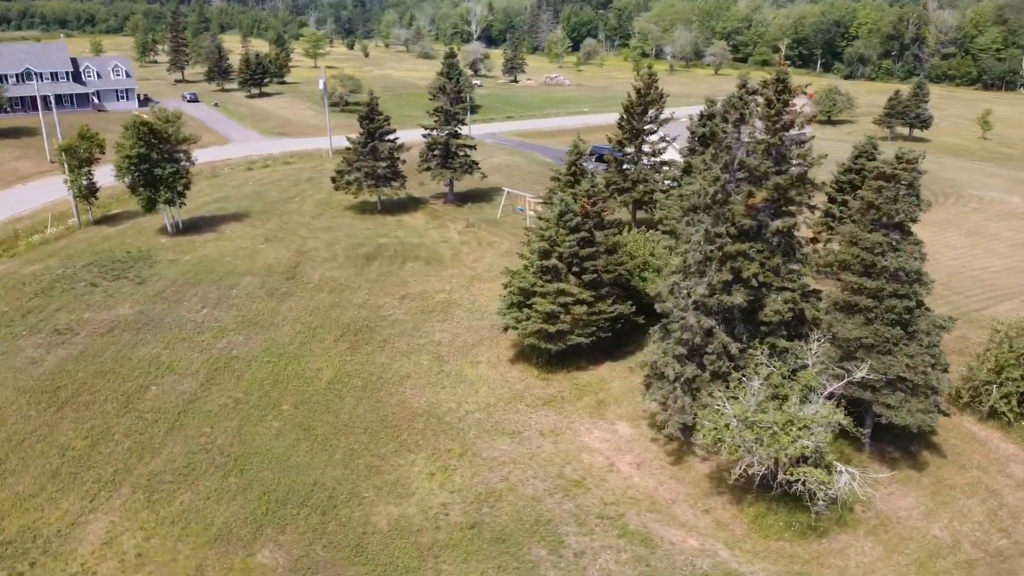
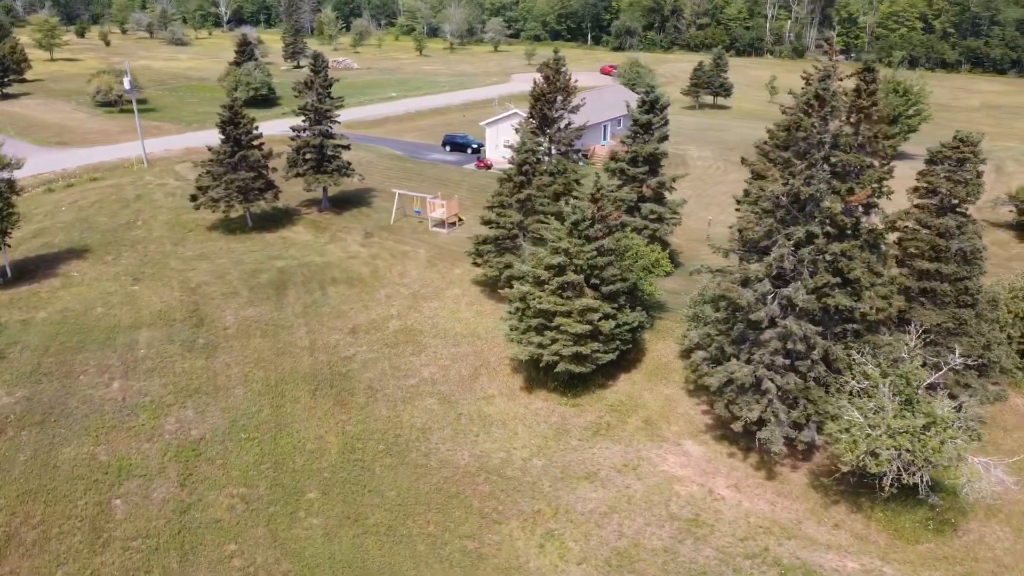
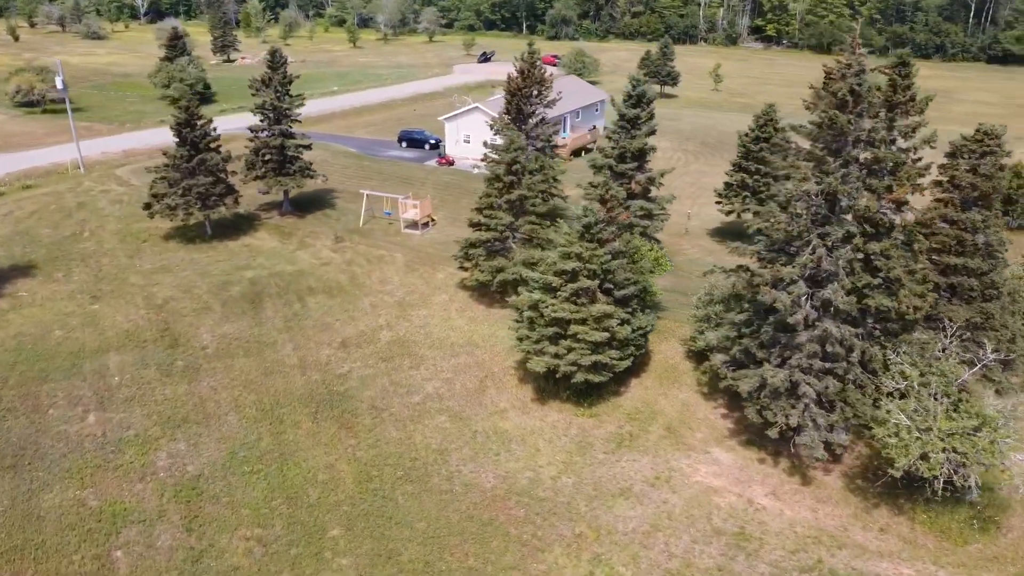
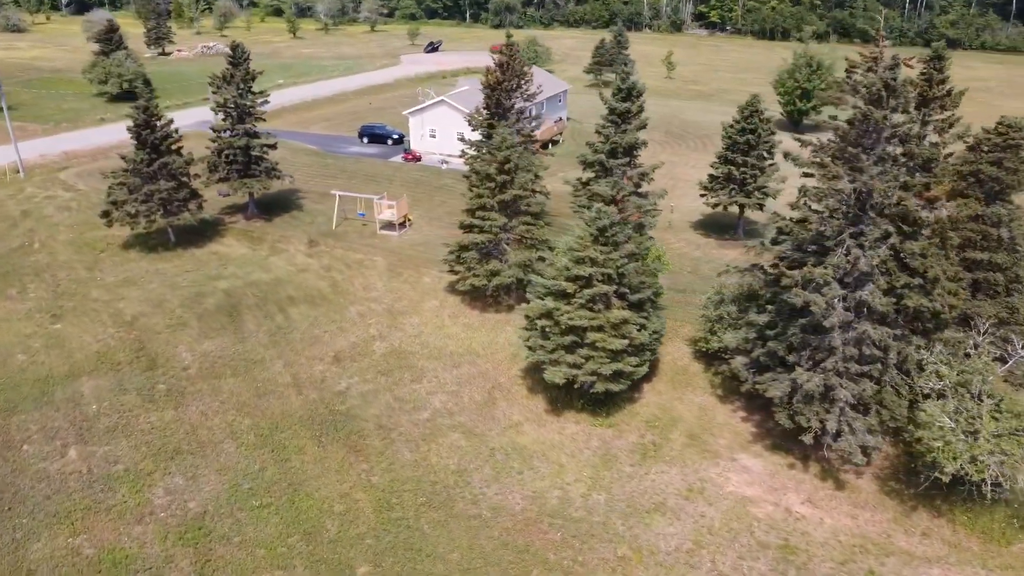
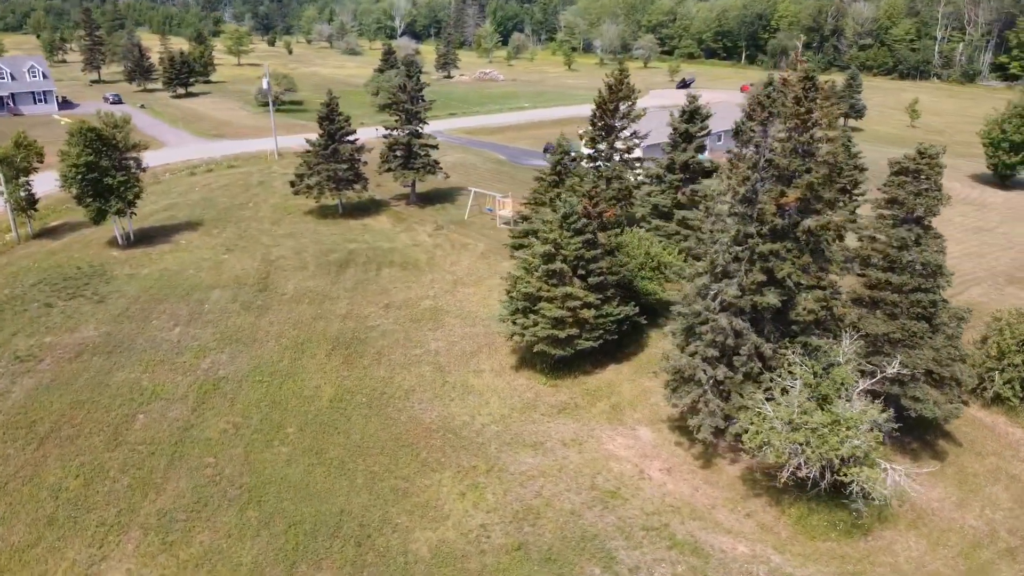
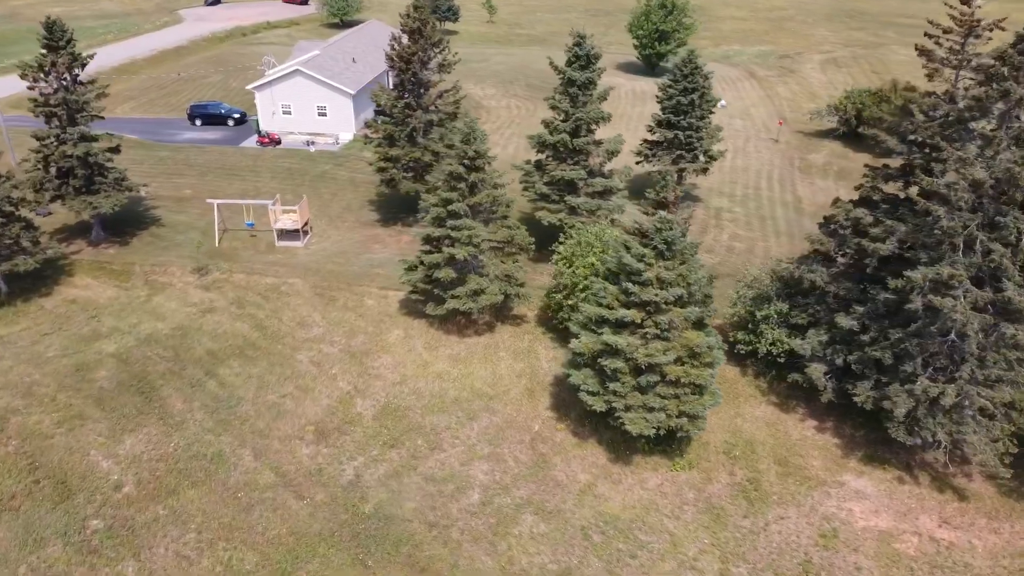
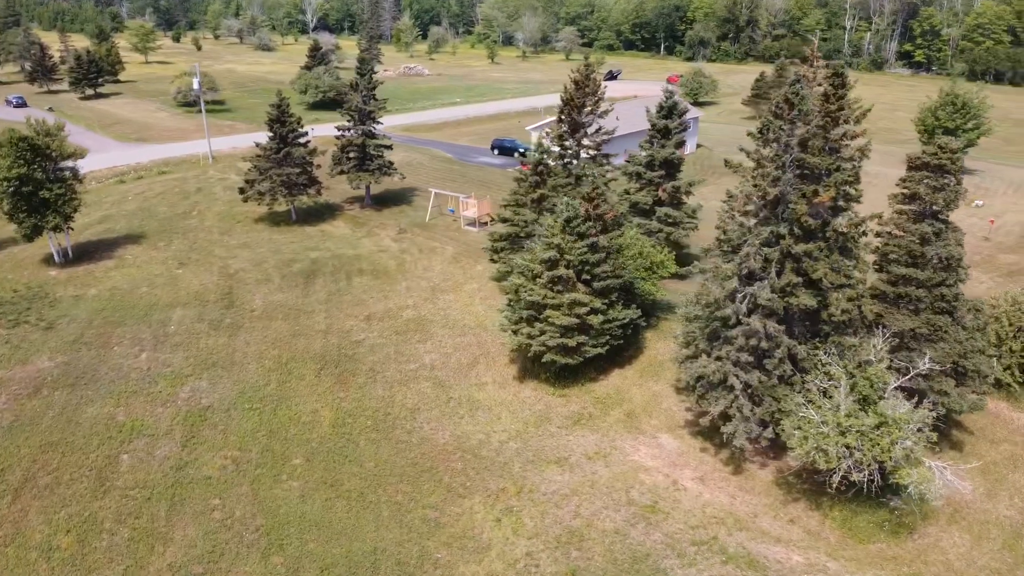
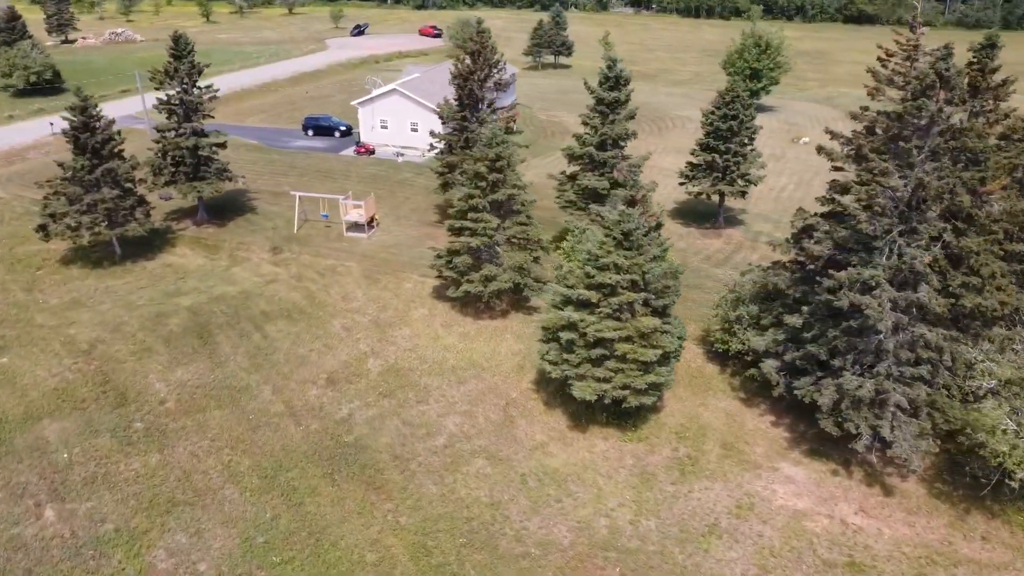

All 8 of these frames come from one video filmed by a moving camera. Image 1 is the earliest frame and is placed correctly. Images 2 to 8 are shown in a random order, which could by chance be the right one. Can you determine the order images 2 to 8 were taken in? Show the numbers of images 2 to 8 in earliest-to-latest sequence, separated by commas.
5, 7, 2, 3, 4, 8, 6
